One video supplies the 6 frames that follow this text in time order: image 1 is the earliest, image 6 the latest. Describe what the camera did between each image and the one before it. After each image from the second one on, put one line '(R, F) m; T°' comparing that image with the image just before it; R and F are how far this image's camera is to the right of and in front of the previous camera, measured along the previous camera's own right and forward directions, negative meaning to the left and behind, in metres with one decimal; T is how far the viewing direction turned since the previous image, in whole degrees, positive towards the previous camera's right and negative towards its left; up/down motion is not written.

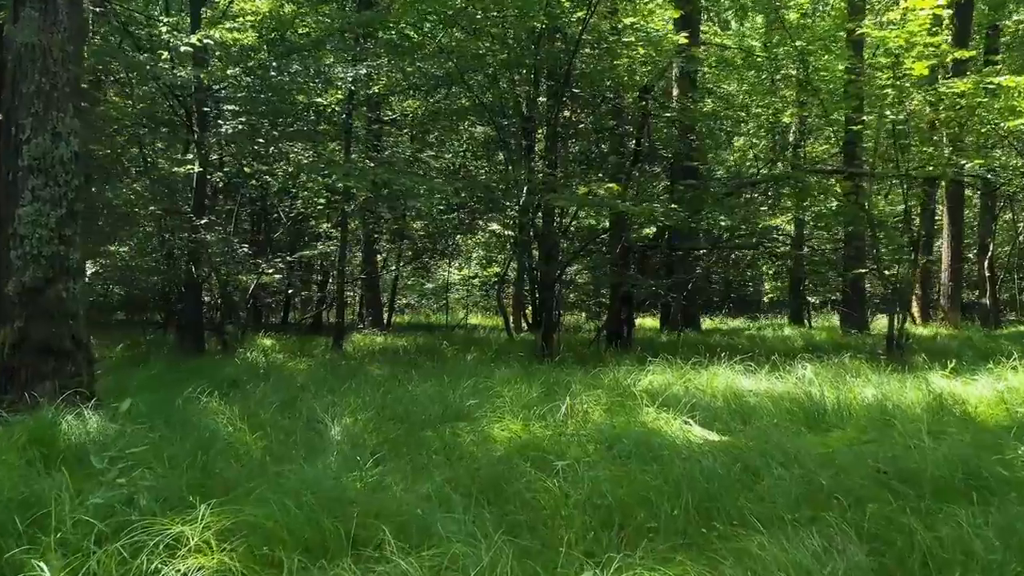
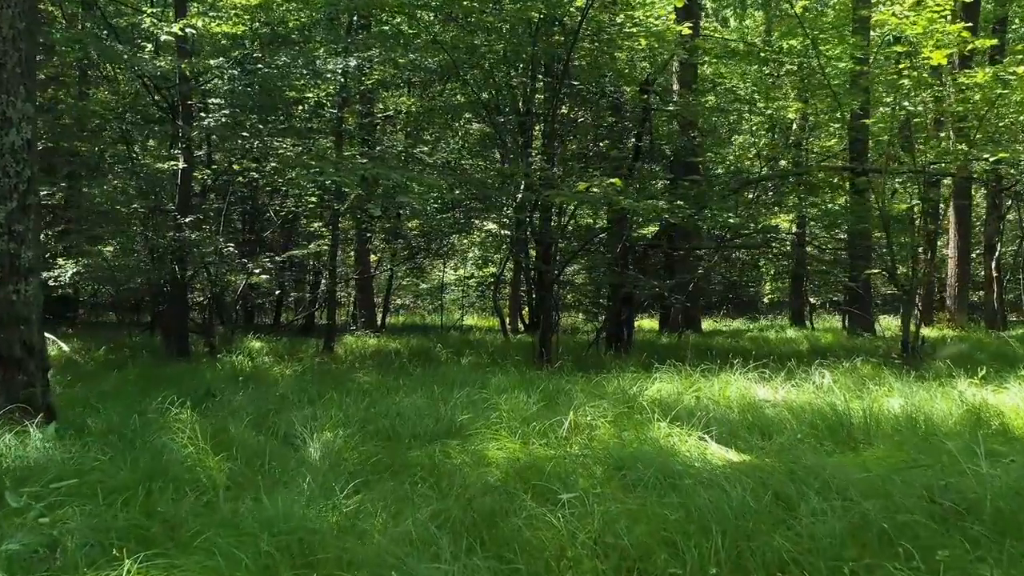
(0.0, +0.3) m; 0°
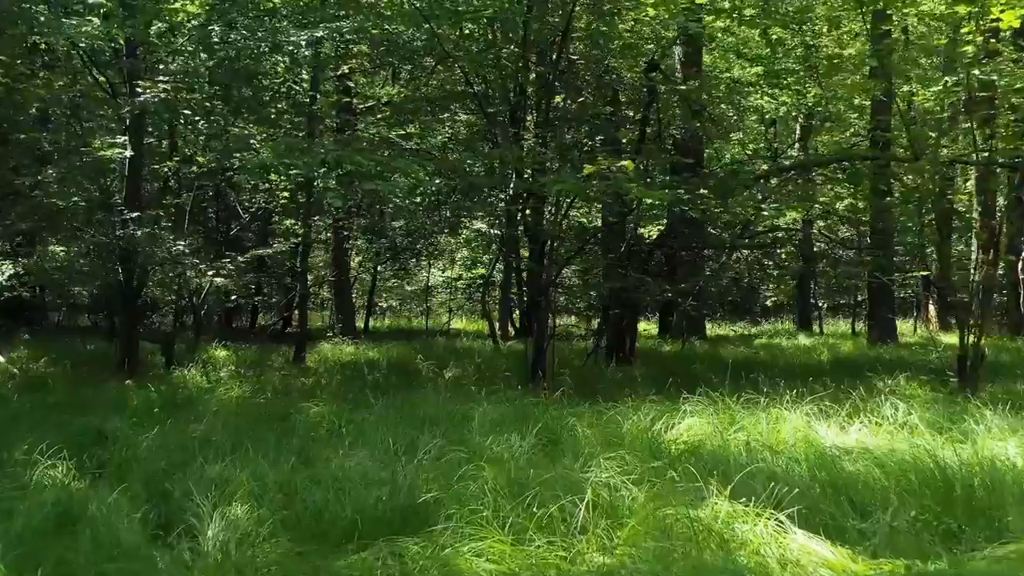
(0.0, +0.9) m; +1°
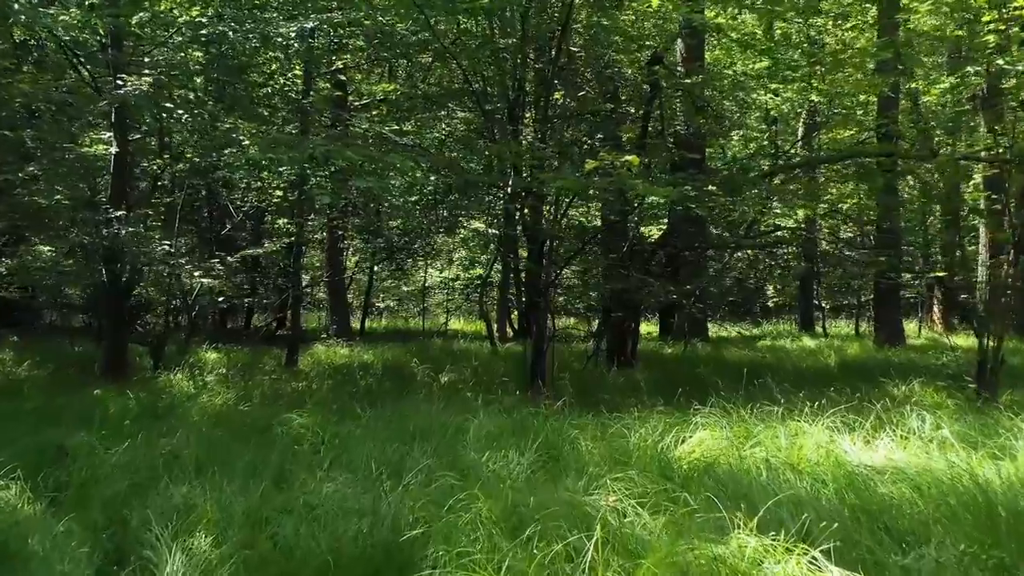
(0.0, +0.2) m; 0°
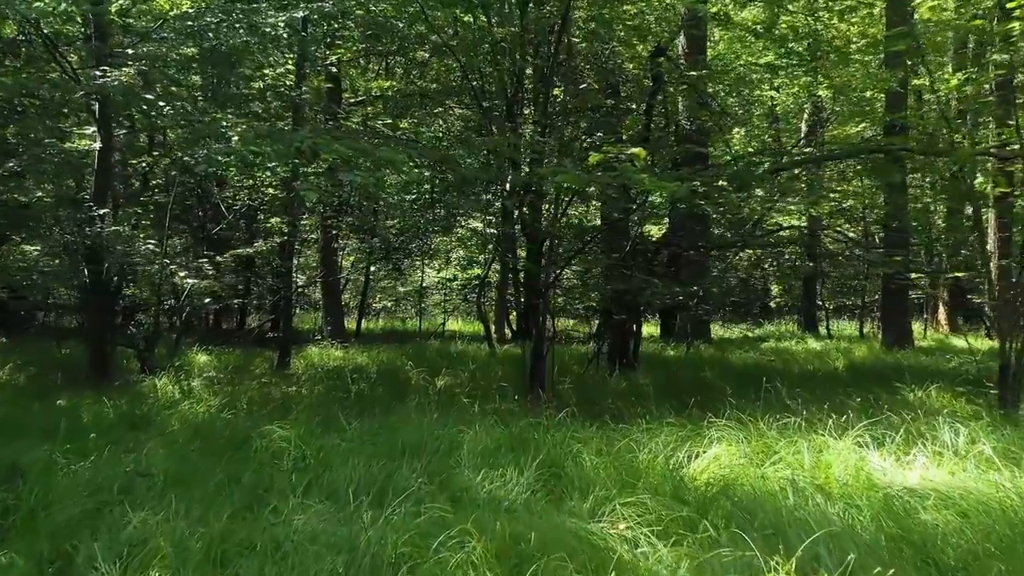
(0.0, +0.2) m; 0°
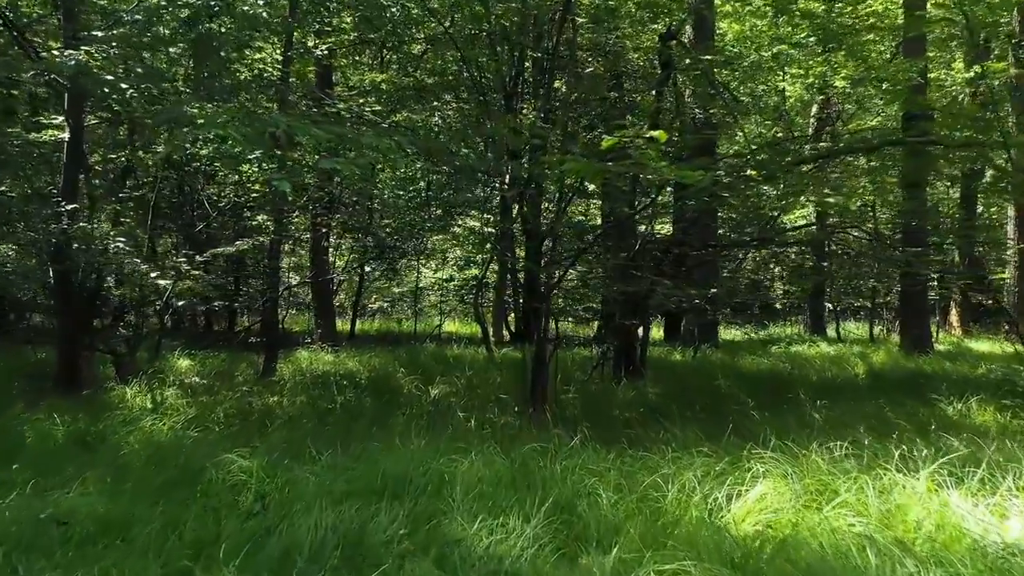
(0.0, +0.5) m; 0°
